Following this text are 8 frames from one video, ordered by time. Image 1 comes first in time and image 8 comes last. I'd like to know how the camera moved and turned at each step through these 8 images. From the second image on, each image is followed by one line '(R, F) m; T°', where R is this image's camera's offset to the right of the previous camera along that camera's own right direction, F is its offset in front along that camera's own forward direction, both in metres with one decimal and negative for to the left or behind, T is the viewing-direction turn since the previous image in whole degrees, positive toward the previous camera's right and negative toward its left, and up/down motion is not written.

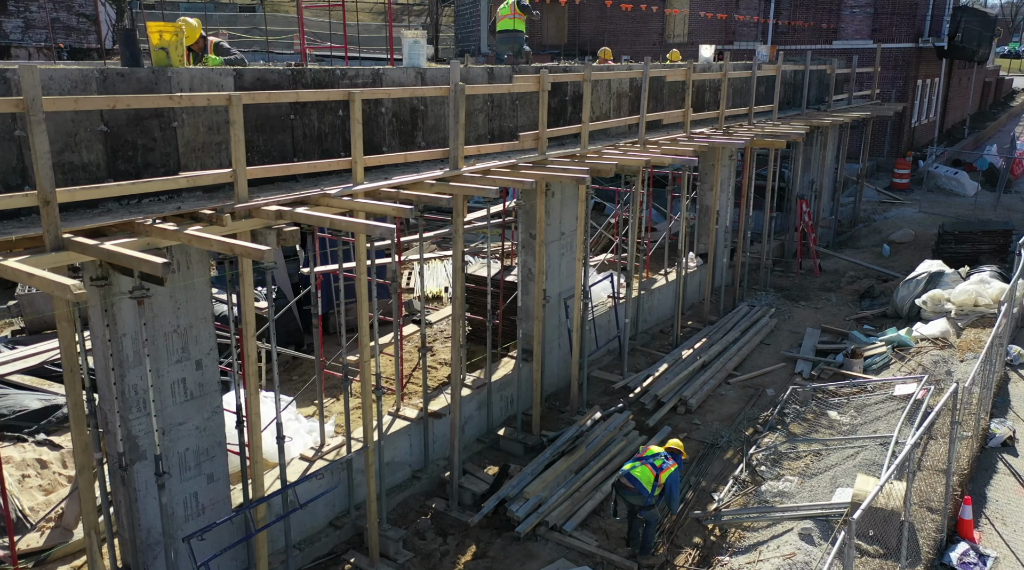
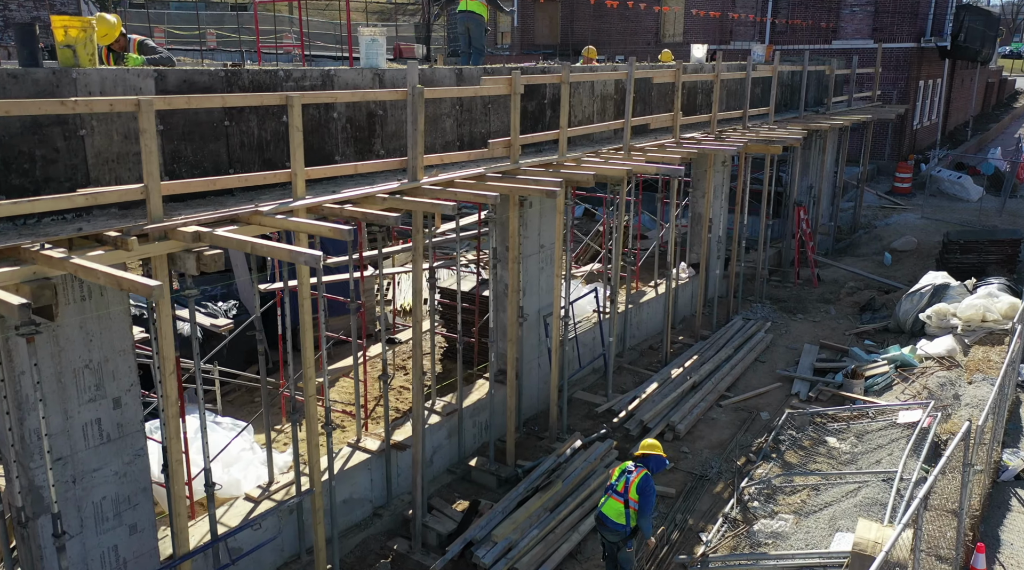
(+0.3, +0.8) m; 0°
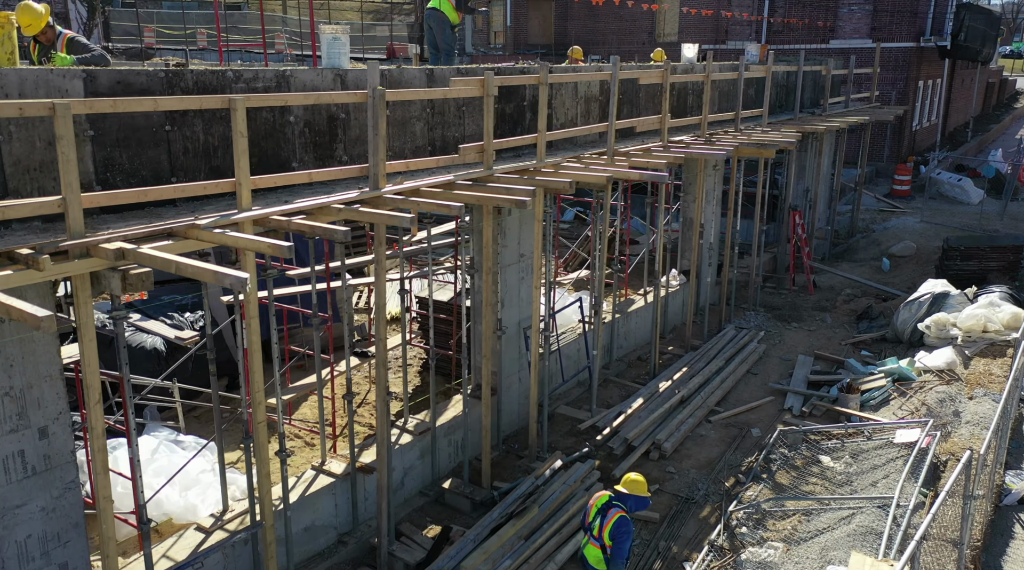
(+0.2, +0.5) m; 0°
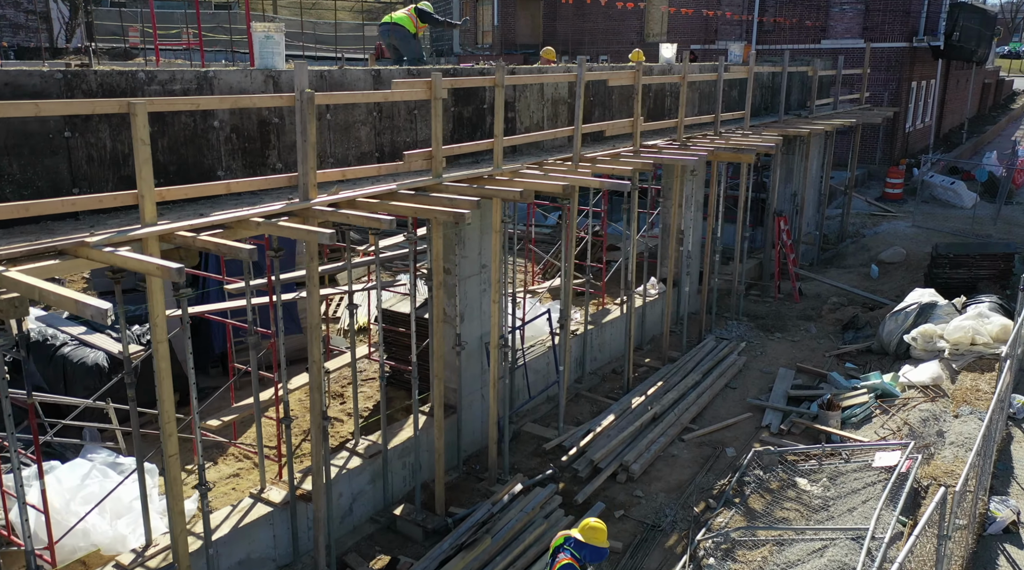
(+0.4, +0.5) m; 0°
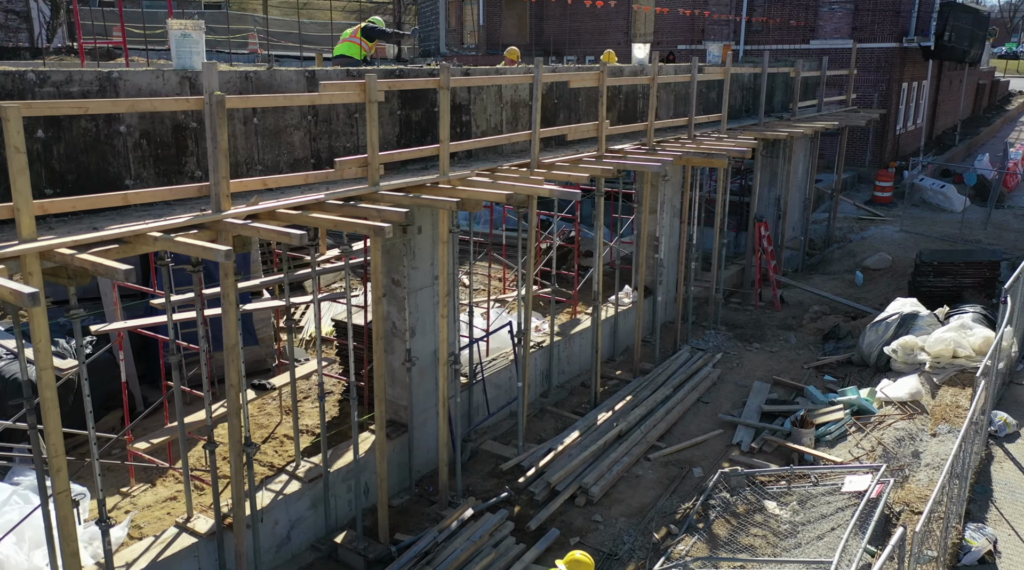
(+0.5, +0.5) m; 0°
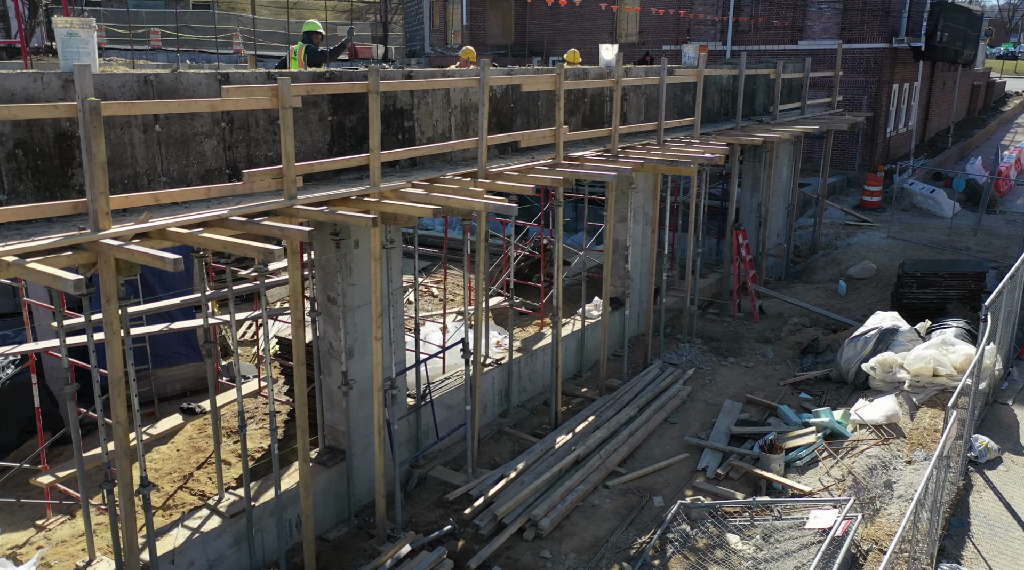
(+0.5, +0.6) m; 0°
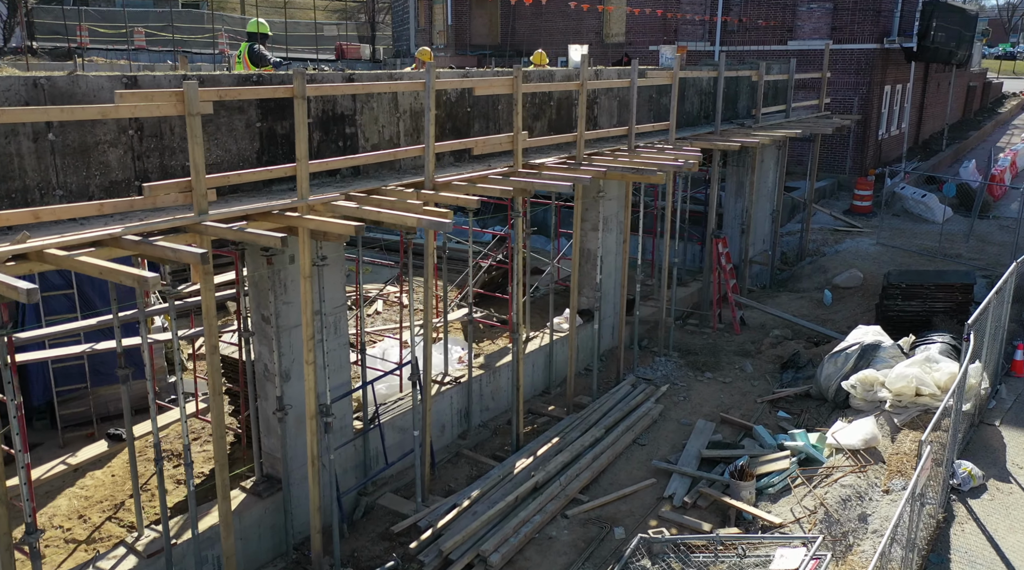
(+0.5, +0.6) m; 0°
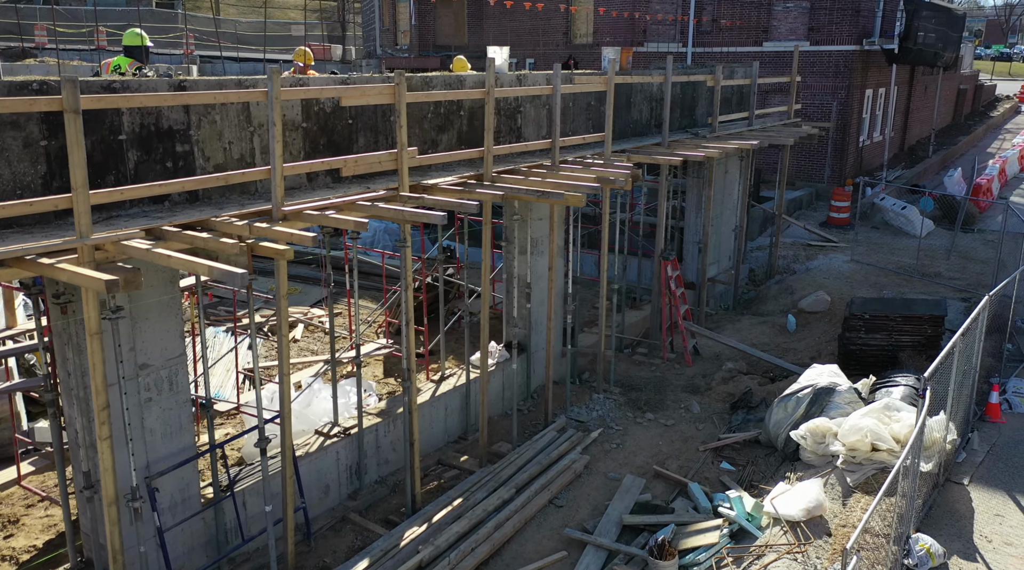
(+1.0, +1.4) m; 0°
